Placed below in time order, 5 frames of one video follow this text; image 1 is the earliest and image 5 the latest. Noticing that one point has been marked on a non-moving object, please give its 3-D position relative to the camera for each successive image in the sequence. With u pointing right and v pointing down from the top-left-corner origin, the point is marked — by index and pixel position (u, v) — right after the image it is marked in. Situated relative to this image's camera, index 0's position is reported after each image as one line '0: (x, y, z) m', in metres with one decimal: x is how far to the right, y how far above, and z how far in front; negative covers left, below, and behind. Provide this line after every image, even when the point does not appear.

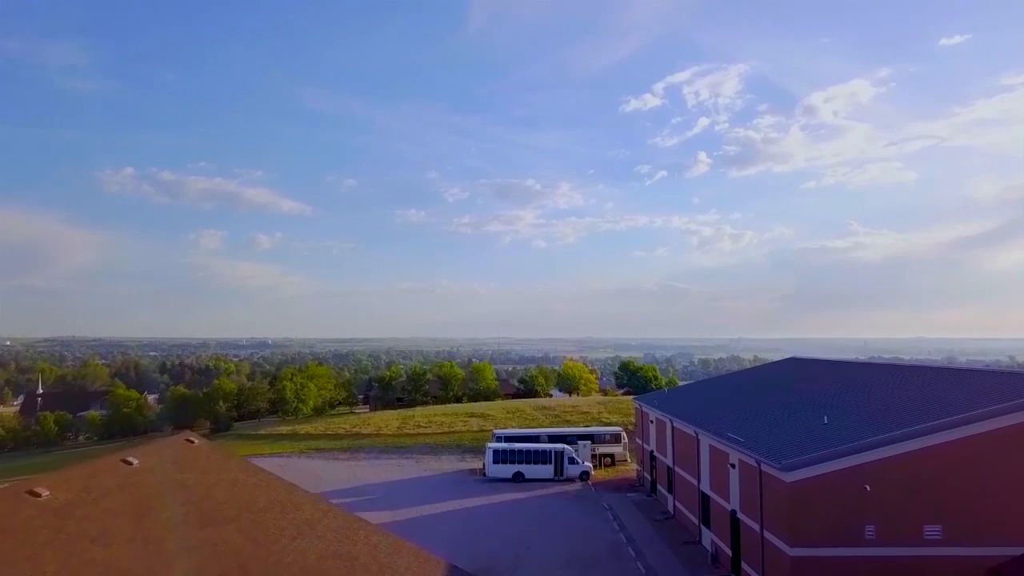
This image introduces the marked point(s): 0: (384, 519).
0: (-4.0, -7.3, +18.6) m
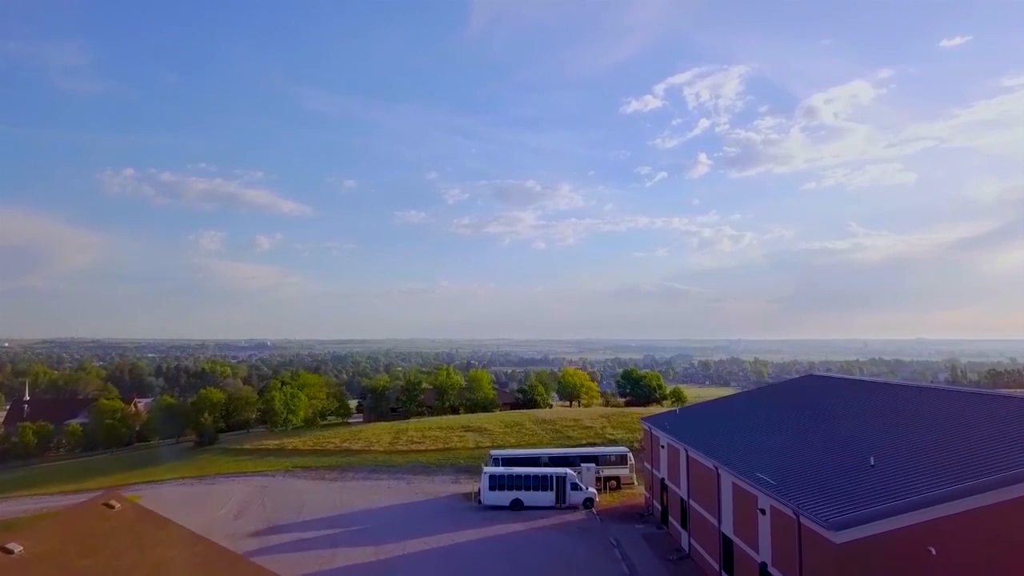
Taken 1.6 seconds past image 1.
0: (-4.0, -7.5, +17.6) m
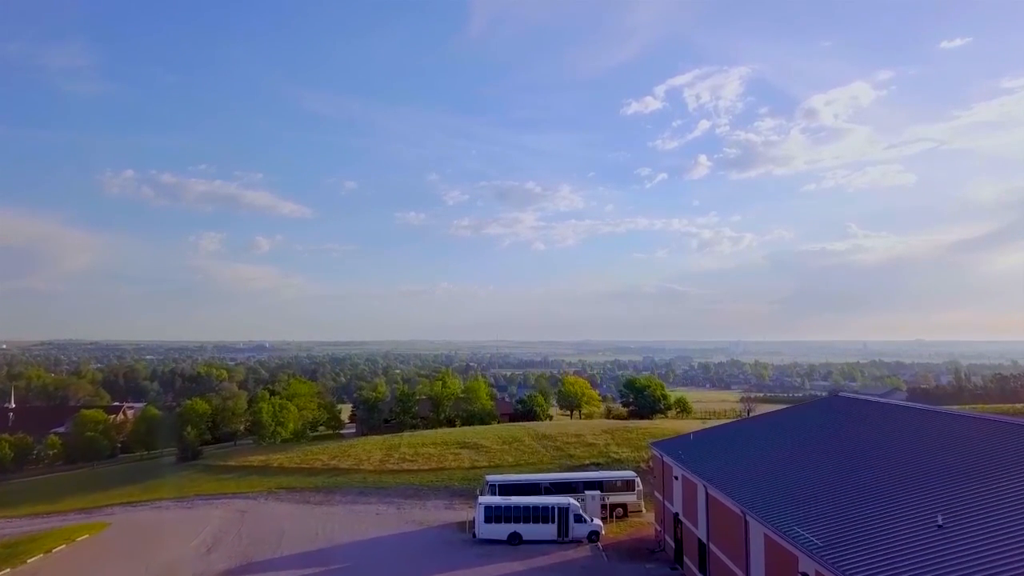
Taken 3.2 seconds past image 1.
0: (-4.1, -7.8, +16.5) m
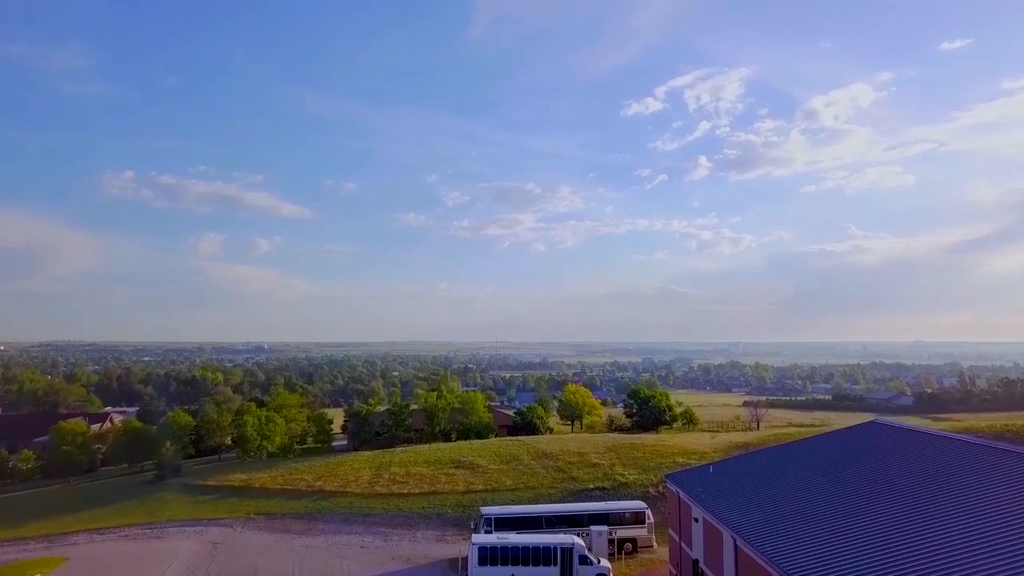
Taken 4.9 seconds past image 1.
0: (-4.1, -8.0, +15.4) m
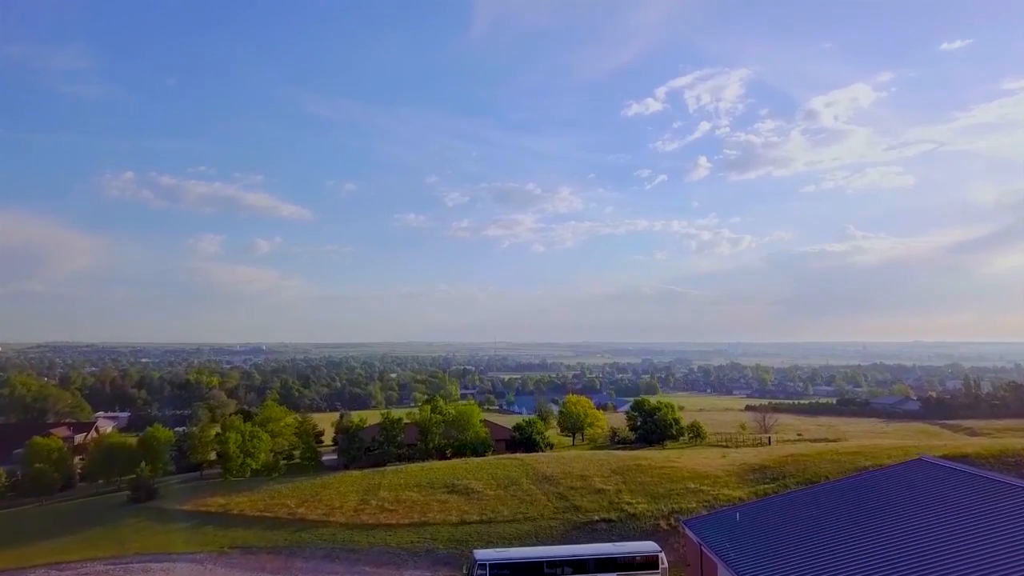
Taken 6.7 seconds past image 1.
0: (-4.2, -8.2, +14.2) m
